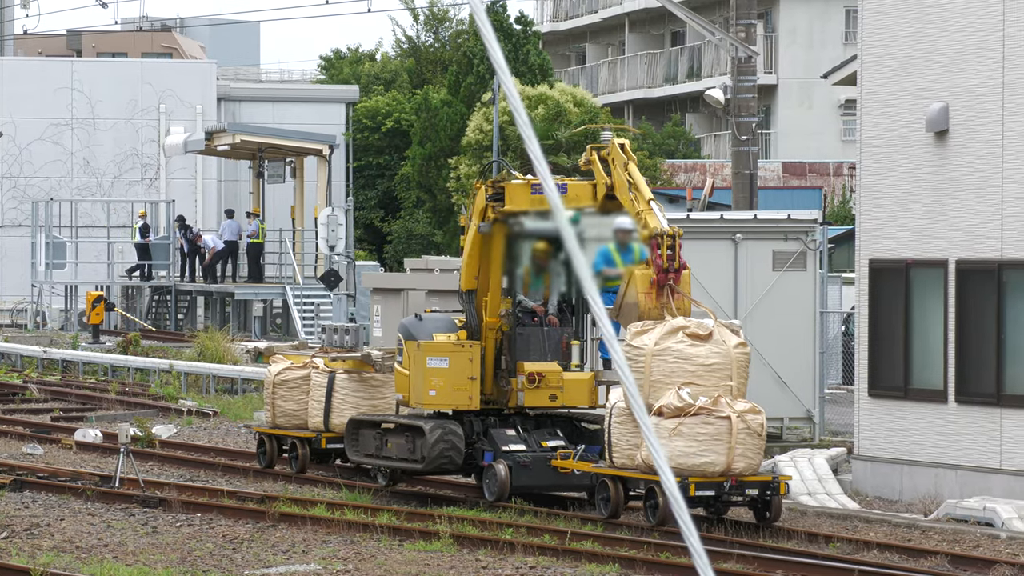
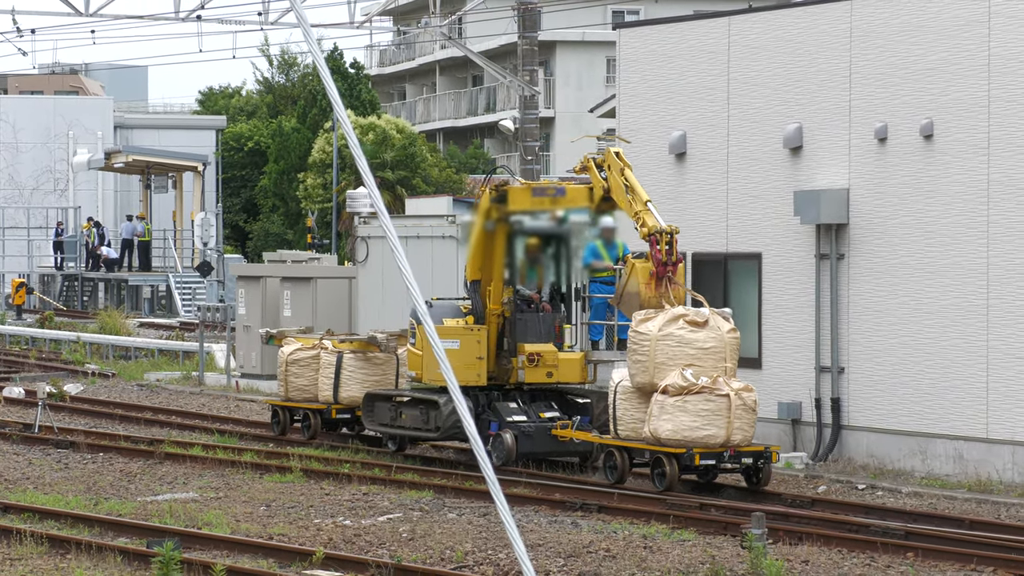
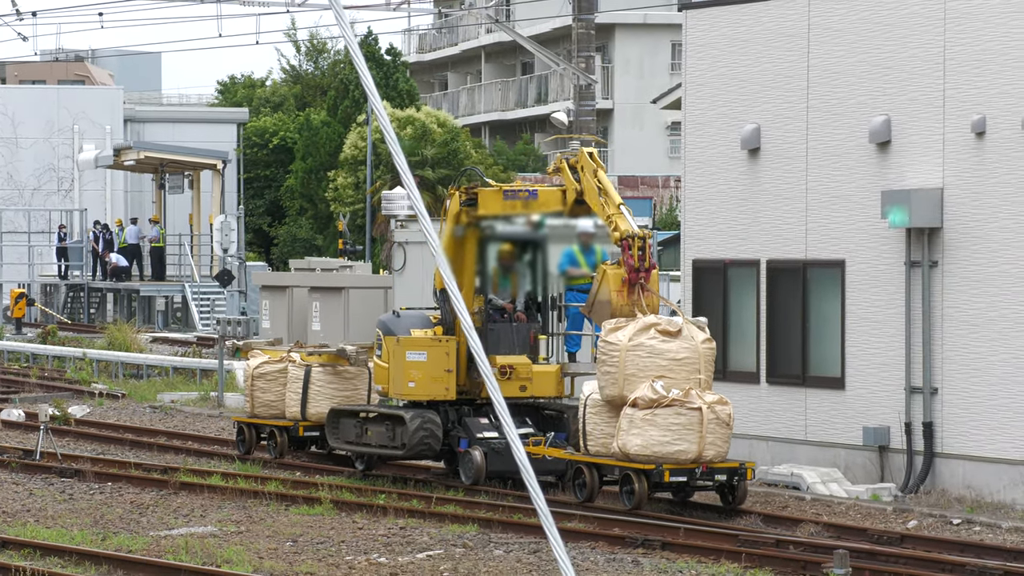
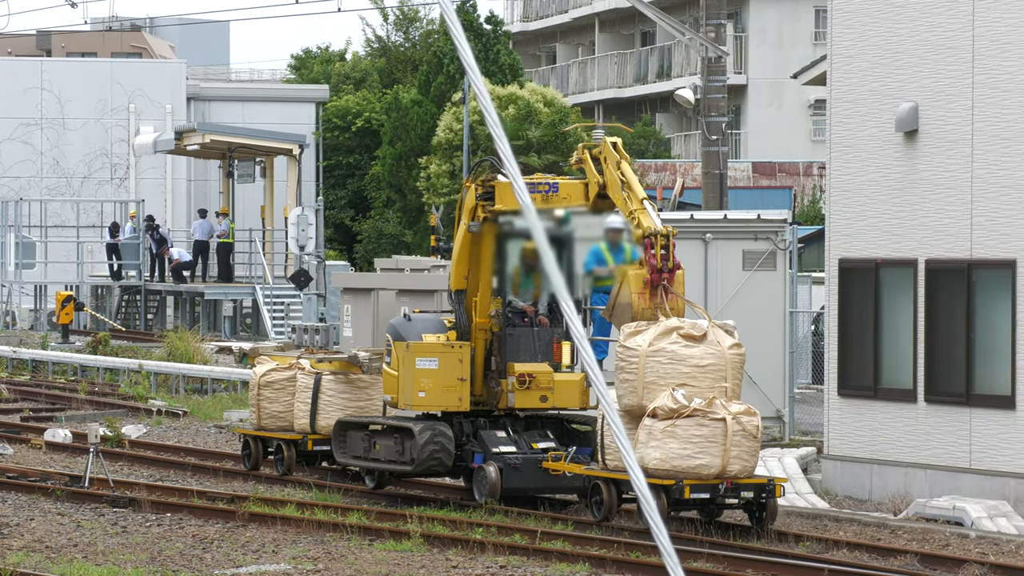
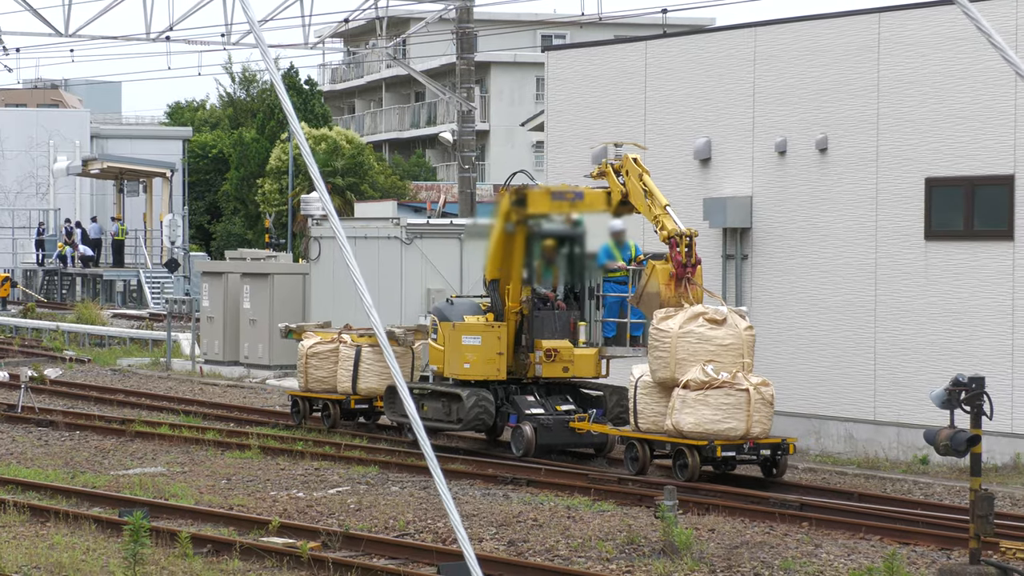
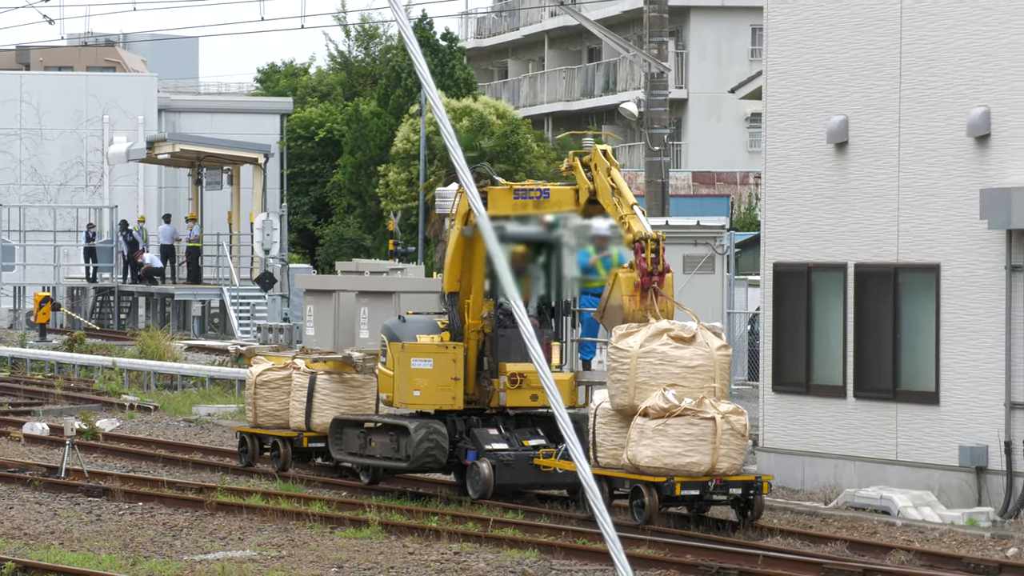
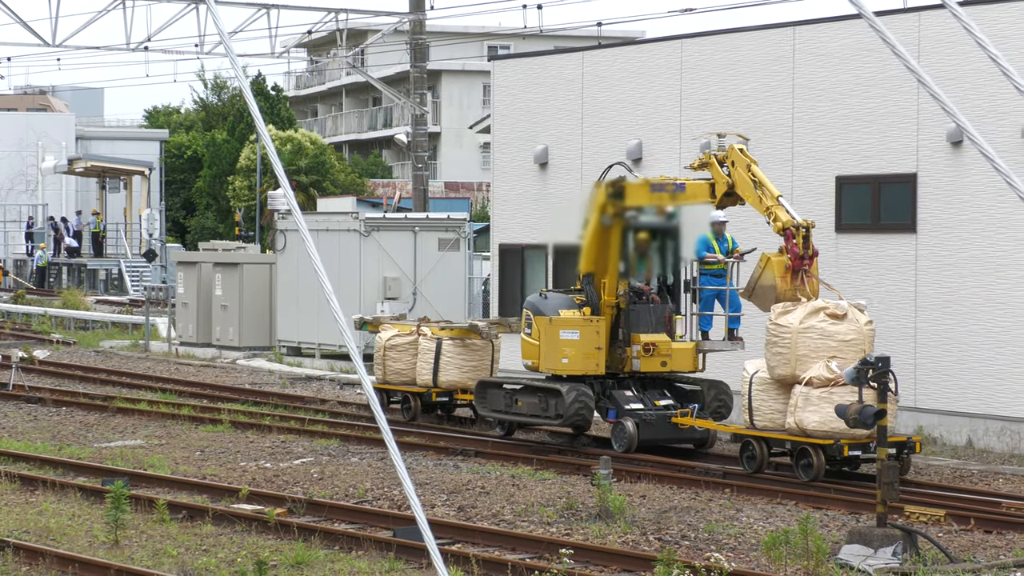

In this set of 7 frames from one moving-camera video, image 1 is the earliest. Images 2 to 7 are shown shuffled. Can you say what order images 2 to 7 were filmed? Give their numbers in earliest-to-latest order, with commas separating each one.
4, 6, 3, 2, 5, 7
